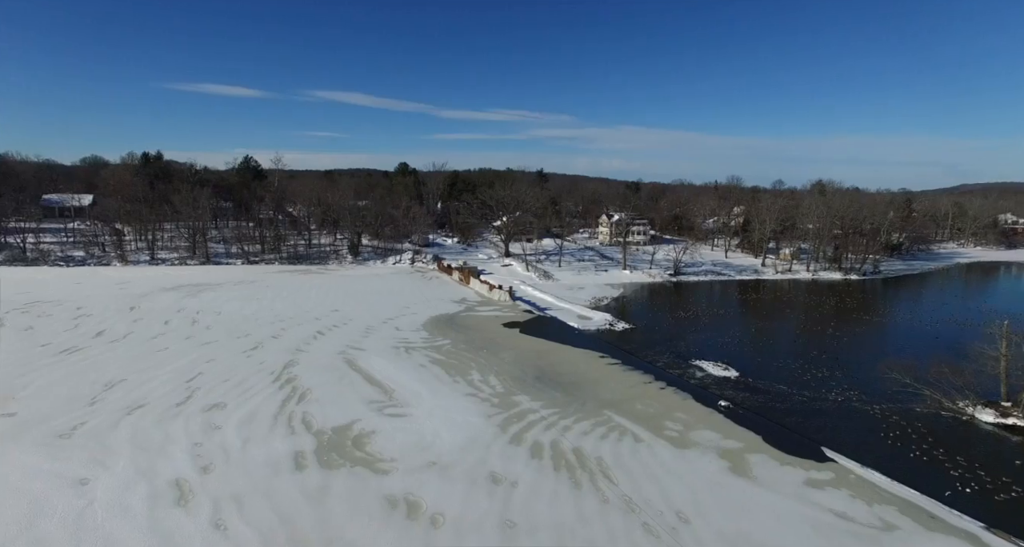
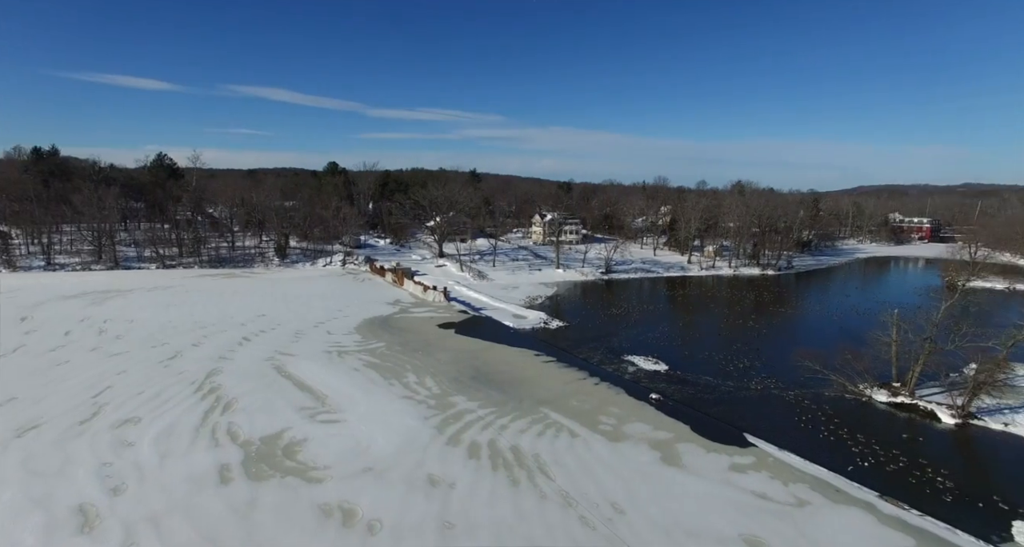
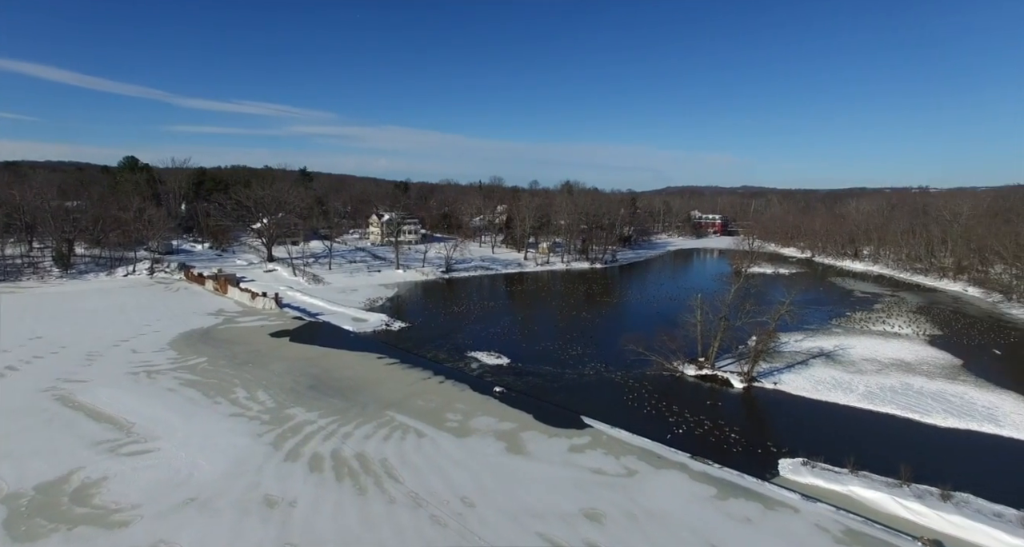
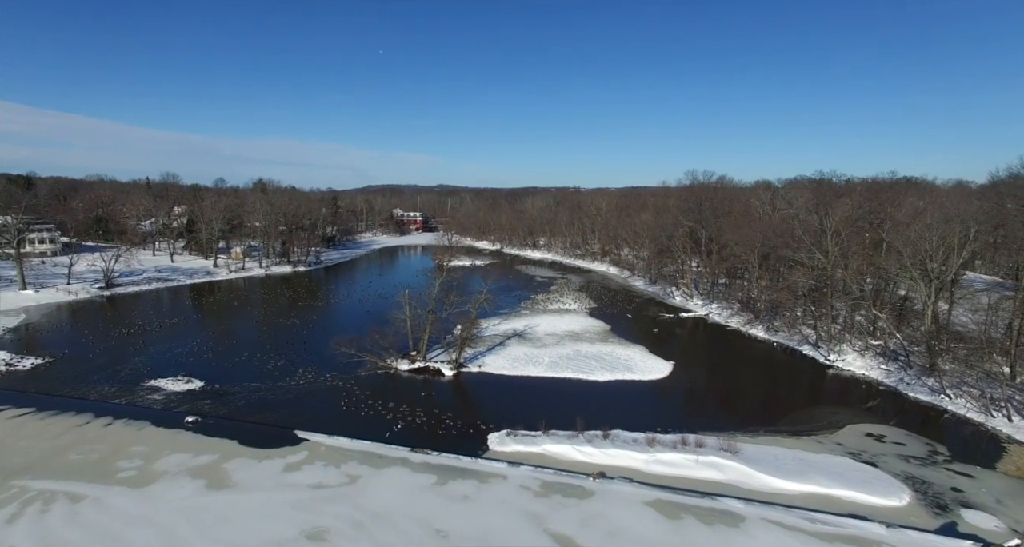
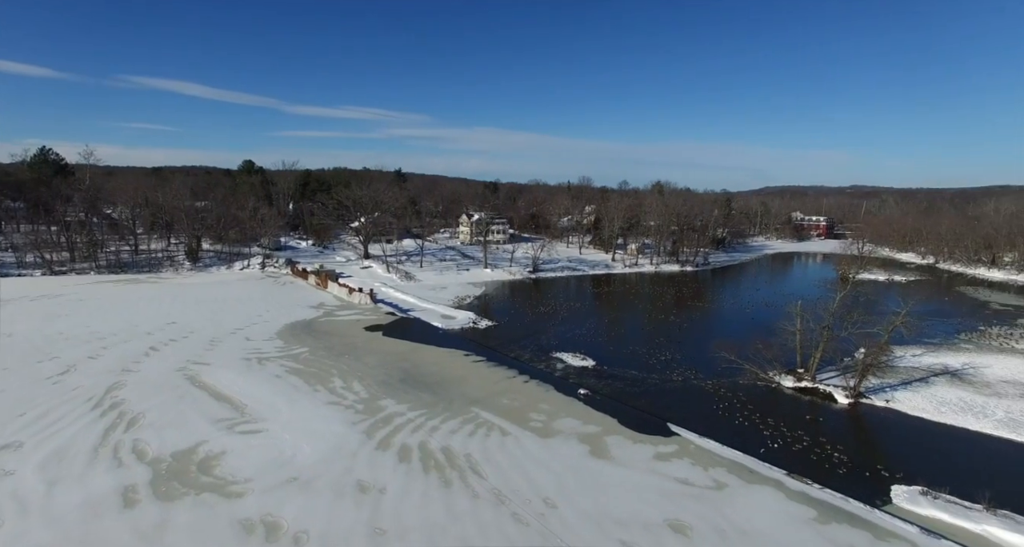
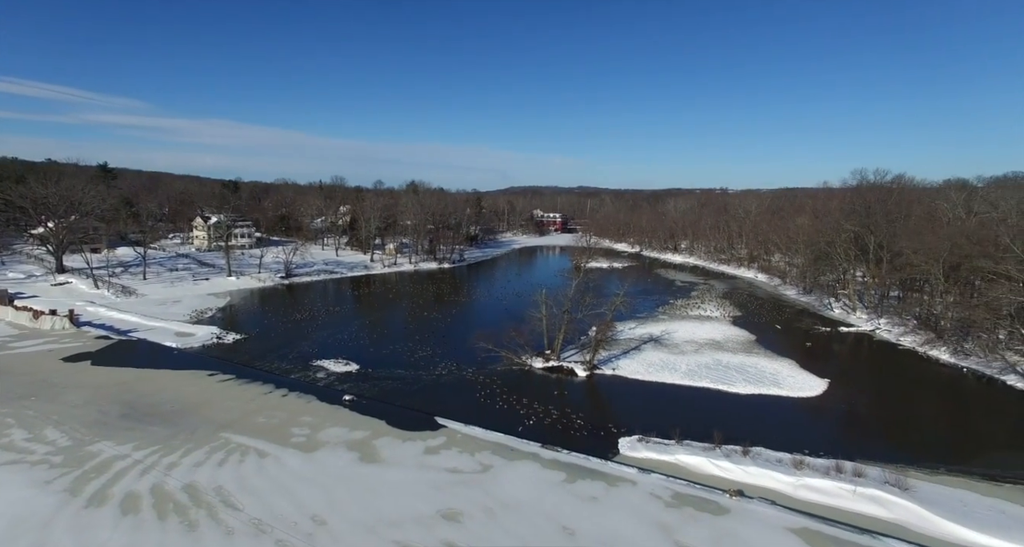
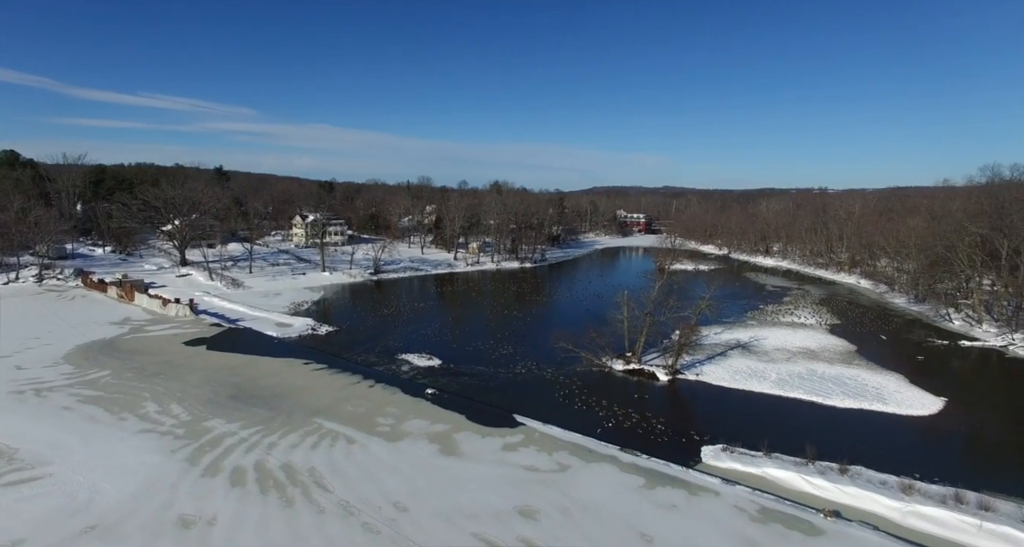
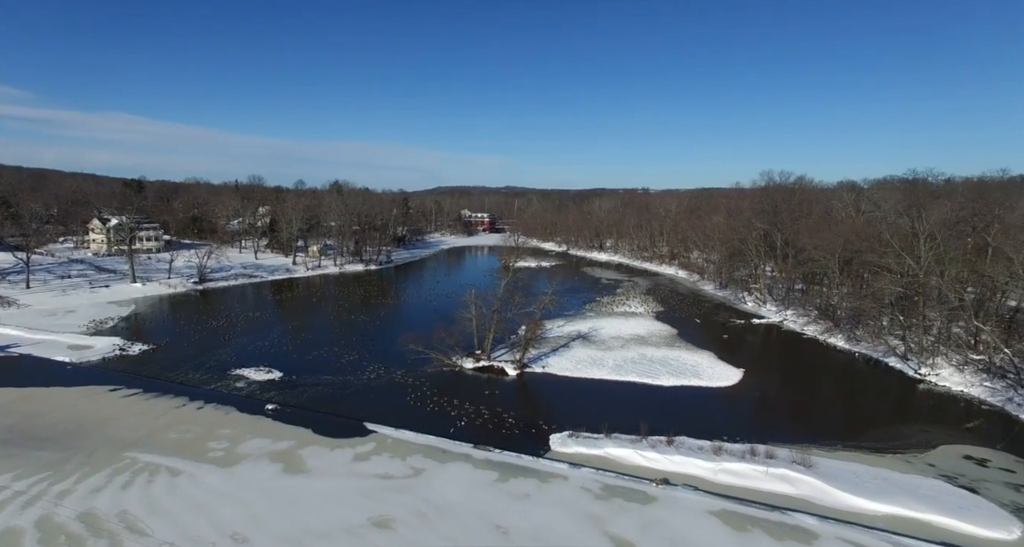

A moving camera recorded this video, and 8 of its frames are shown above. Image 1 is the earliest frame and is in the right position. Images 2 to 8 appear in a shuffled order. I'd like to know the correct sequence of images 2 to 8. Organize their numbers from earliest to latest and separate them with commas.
2, 5, 3, 7, 6, 8, 4
